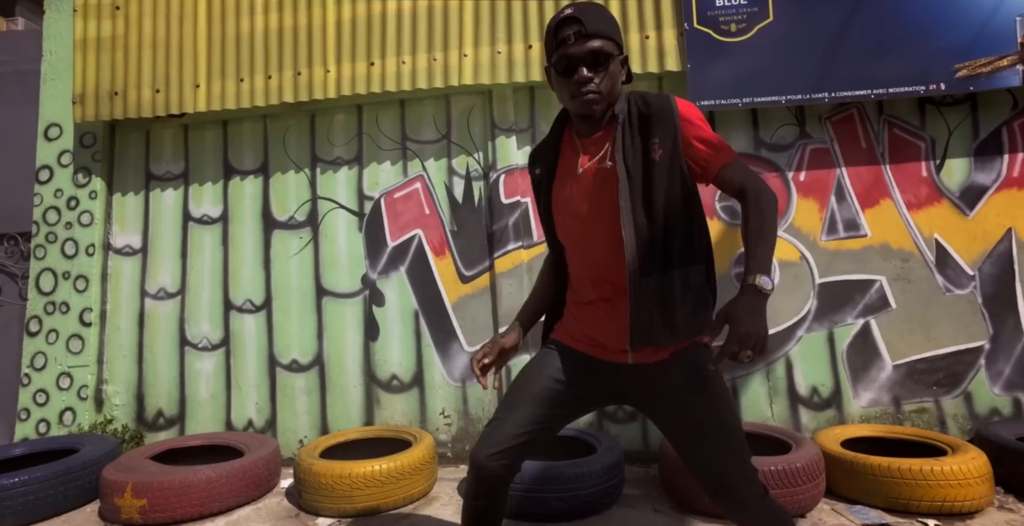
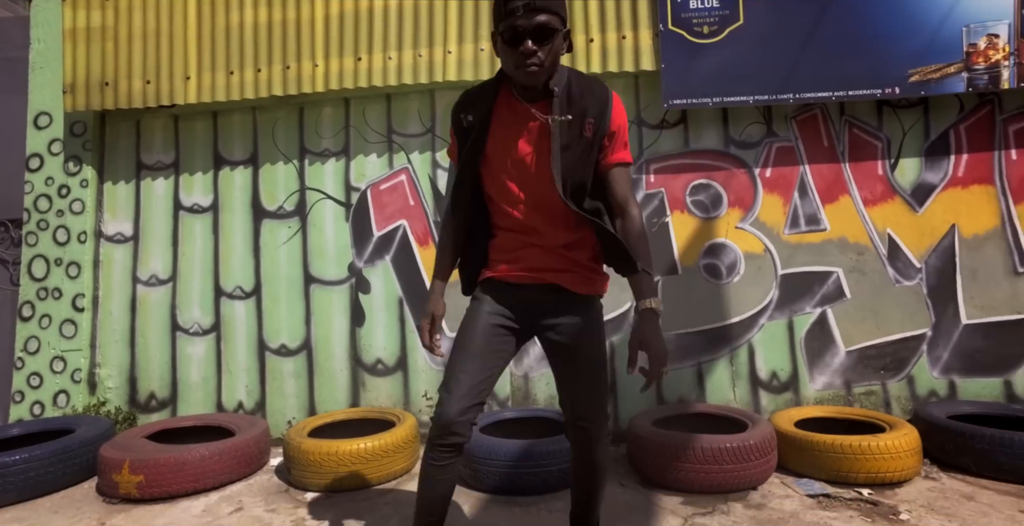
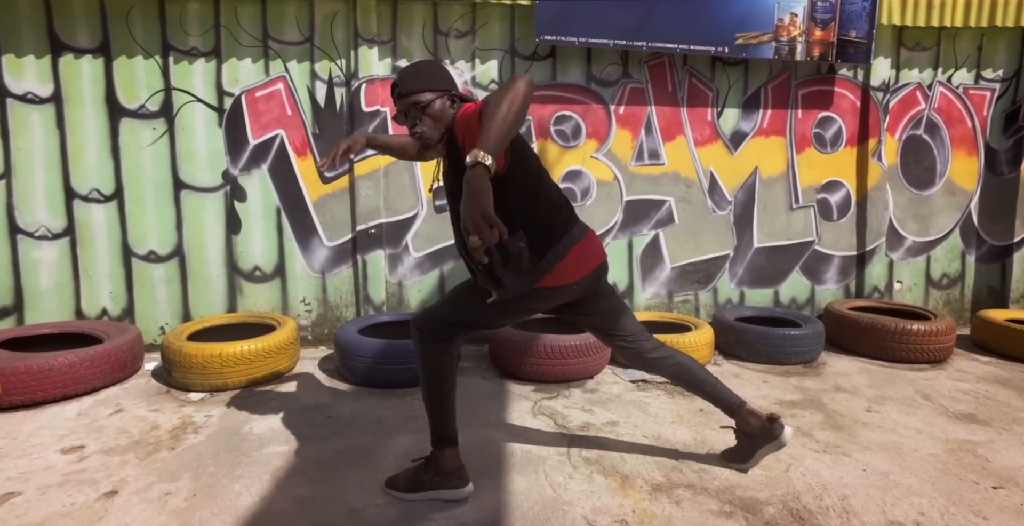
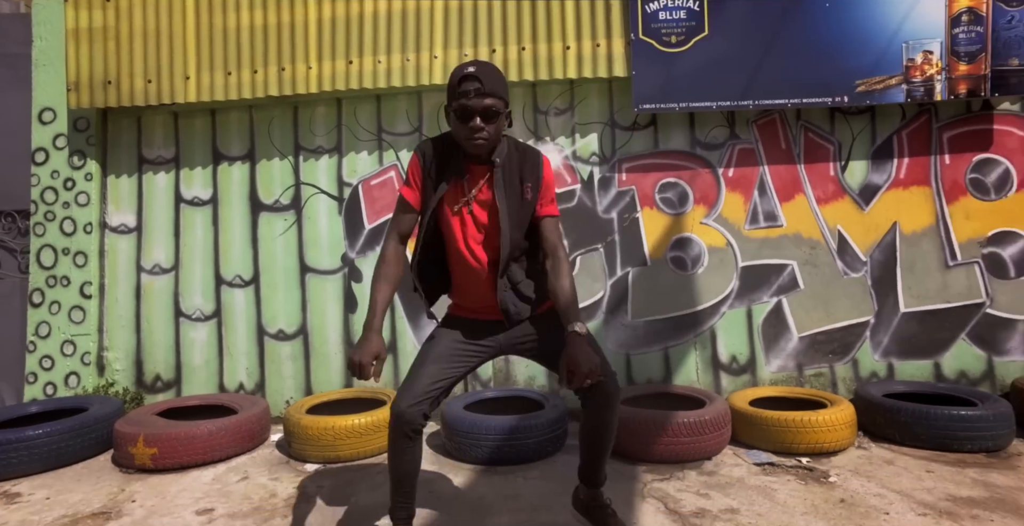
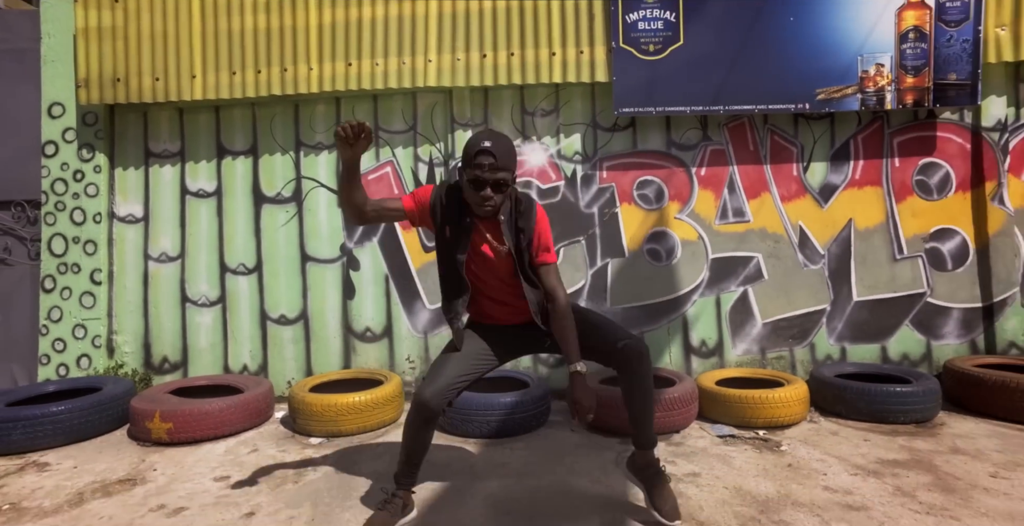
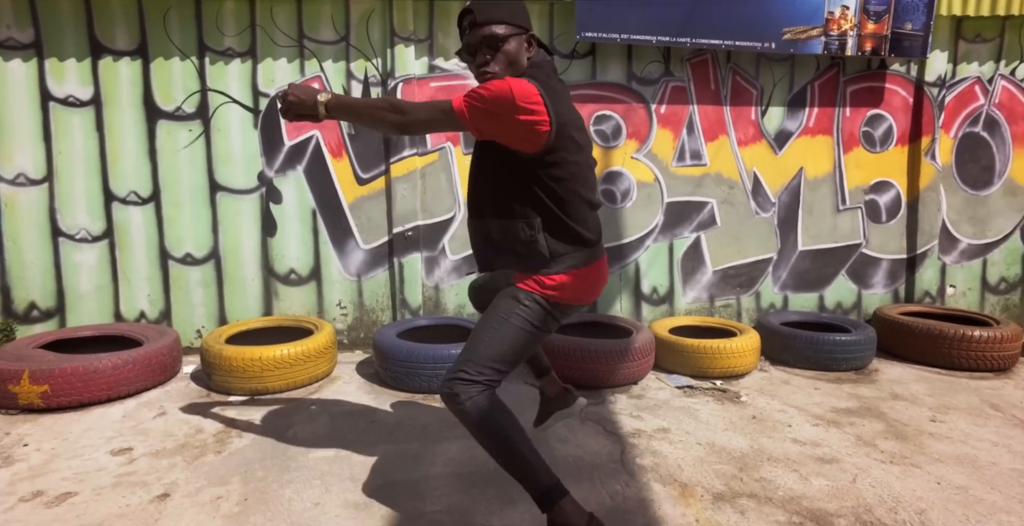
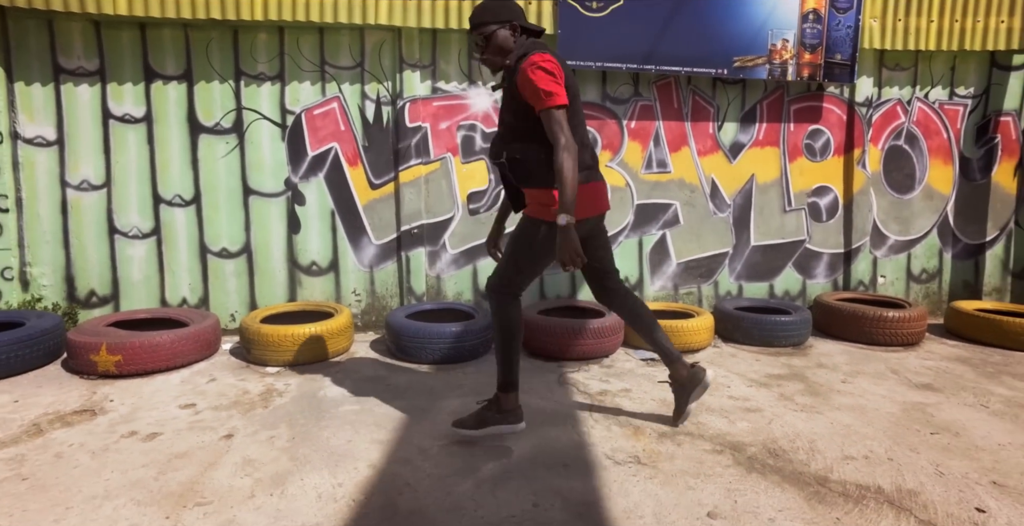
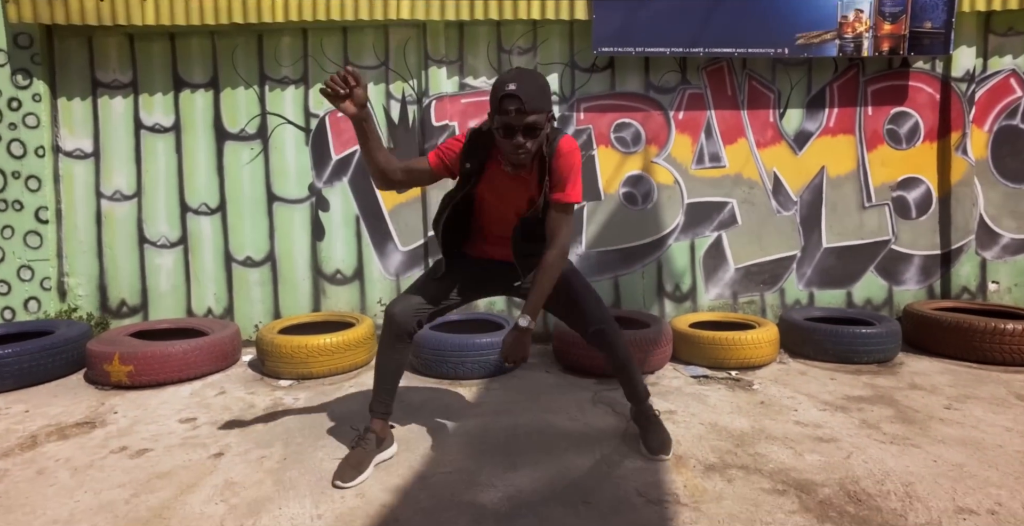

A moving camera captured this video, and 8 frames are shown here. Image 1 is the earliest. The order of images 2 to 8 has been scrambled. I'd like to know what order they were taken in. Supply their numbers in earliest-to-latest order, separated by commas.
2, 4, 5, 8, 6, 7, 3
